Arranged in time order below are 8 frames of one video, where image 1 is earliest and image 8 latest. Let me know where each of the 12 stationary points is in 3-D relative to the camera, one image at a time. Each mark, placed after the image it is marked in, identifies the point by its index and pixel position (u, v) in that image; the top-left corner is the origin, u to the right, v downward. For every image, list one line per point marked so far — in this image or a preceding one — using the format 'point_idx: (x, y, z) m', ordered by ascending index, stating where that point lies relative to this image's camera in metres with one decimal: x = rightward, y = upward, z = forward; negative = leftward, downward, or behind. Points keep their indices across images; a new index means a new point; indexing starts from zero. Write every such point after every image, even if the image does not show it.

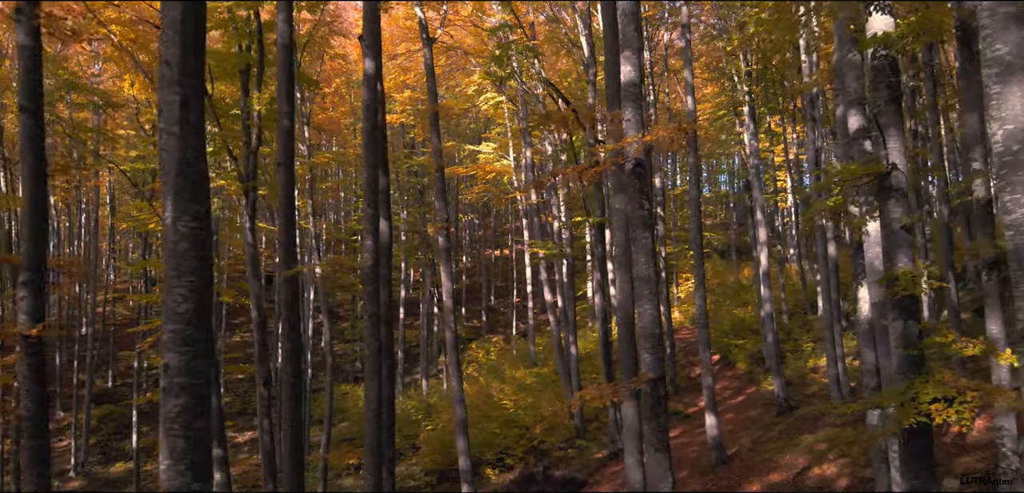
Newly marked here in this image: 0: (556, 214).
0: (+1.2, +0.9, +15.7) m
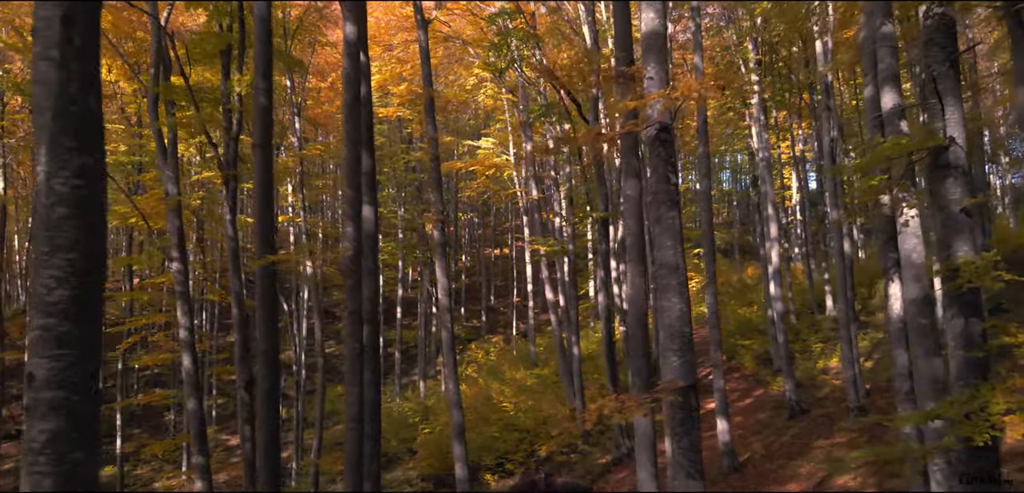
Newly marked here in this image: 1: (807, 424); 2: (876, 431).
0: (+1.2, +1.0, +15.2) m
1: (+5.8, -3.4, +11.1) m
2: (+6.2, -3.2, +9.7) m
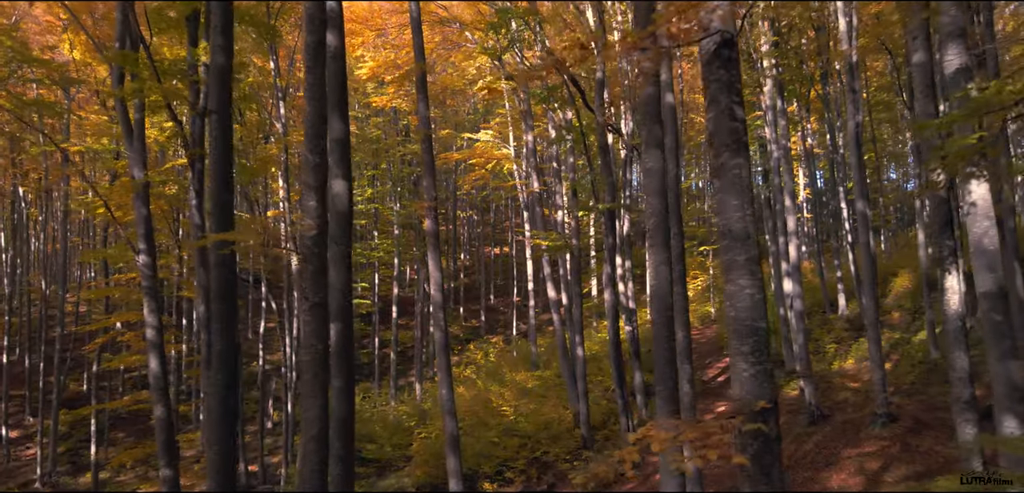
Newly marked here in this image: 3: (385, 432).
0: (+1.2, +1.1, +14.4) m
1: (+5.8, -3.3, +10.3) m
2: (+6.2, -3.0, +8.9) m
3: (-3.5, -5.1, +15.6) m
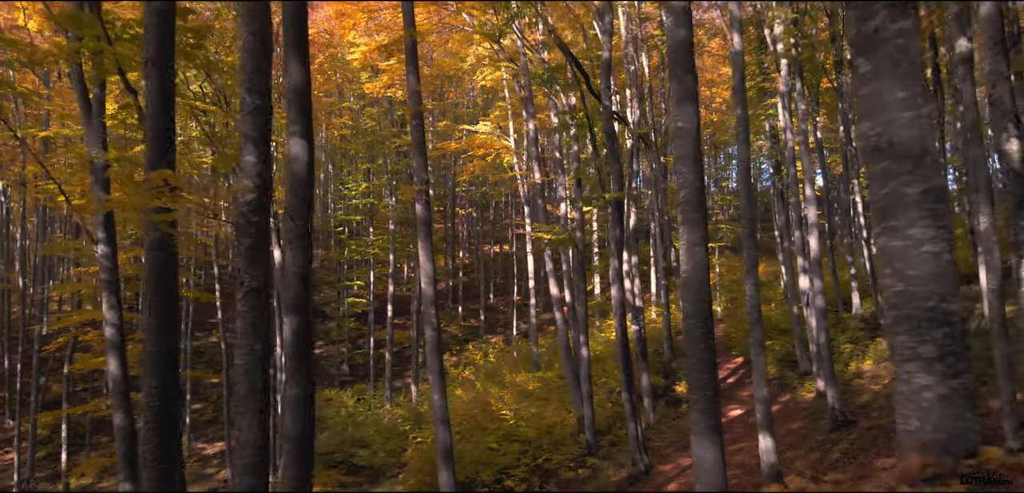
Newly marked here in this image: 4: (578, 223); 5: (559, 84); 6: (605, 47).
0: (+1.2, +1.2, +13.6) m
1: (+5.8, -3.2, +9.5) m
2: (+6.2, -2.9, +8.1) m
3: (-3.5, -5.0, +14.8) m
4: (+1.6, +0.6, +13.5) m
5: (+1.0, +3.5, +12.2) m
6: (+1.9, +4.0, +11.3) m
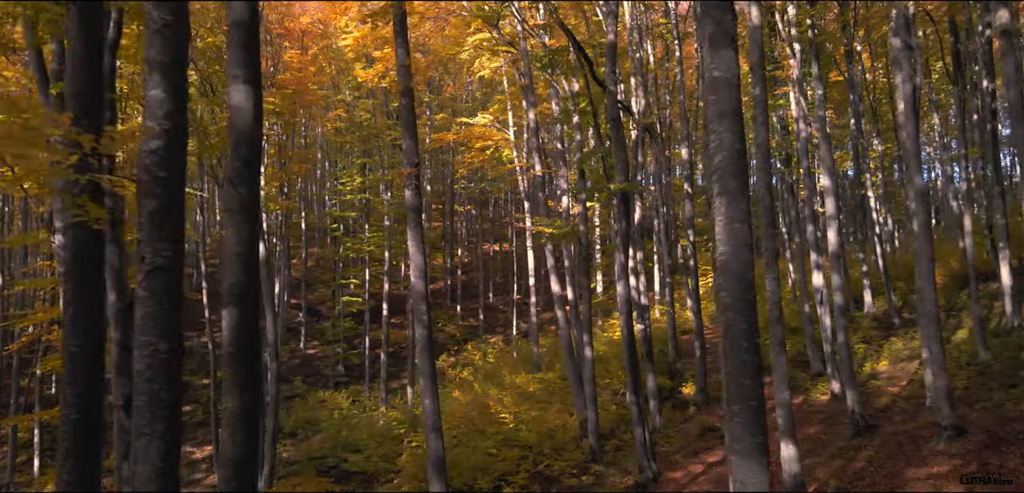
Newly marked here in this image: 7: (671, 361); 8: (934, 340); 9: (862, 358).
0: (+1.2, +1.3, +13.0) m
1: (+5.8, -3.1, +8.8) m
2: (+6.2, -2.8, +7.4) m
3: (-3.5, -4.9, +14.2) m
4: (+1.6, +0.7, +12.9) m
5: (+1.0, +3.6, +11.6) m
6: (+1.8, +4.1, +10.7) m
7: (+4.4, -3.2, +16.0) m
8: (+6.3, -1.4, +8.5) m
9: (+9.0, -2.9, +14.7) m
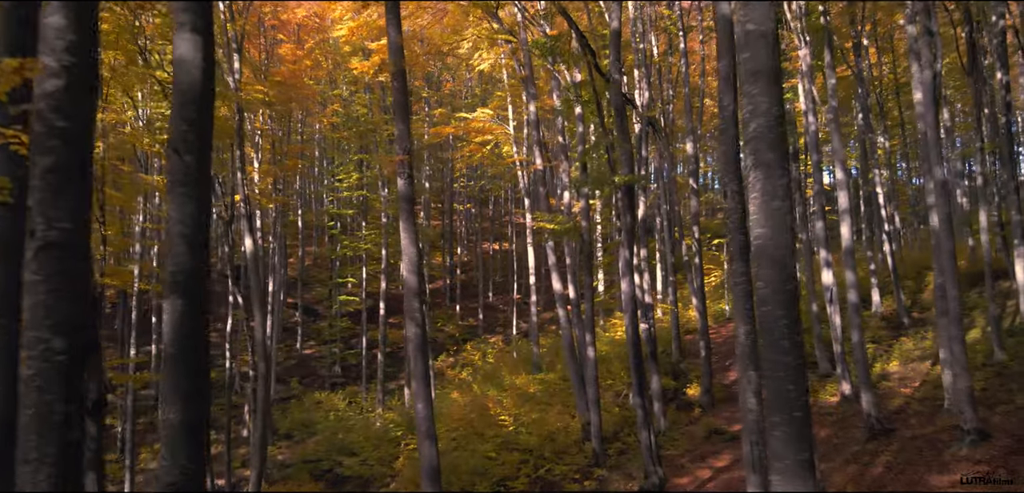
0: (+1.2, +1.4, +12.6) m
1: (+5.8, -3.0, +8.4) m
2: (+6.2, -2.7, +7.0) m
3: (-3.5, -4.8, +13.8) m
4: (+1.5, +0.7, +12.5) m
5: (+1.0, +3.7, +11.2) m
6: (+1.8, +4.2, +10.3) m
7: (+4.4, -3.1, +15.5) m
8: (+6.3, -1.3, +8.1) m
9: (+9.0, -2.8, +14.2) m
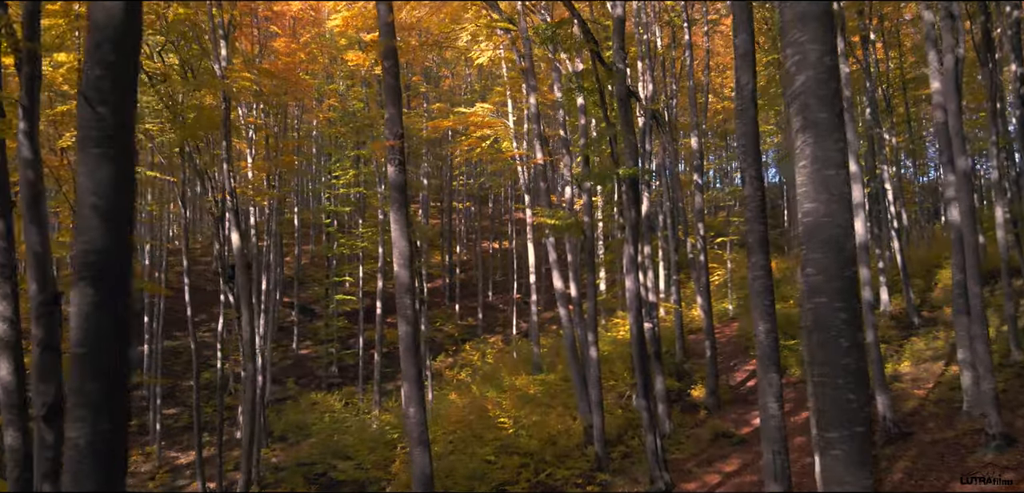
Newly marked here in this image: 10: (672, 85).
0: (+1.2, +1.5, +12.1) m
1: (+5.8, -2.9, +8.0) m
2: (+6.2, -2.6, +6.6) m
3: (-3.5, -4.7, +13.3) m
4: (+1.5, +0.8, +12.1) m
5: (+1.0, +3.8, +10.8) m
6: (+1.8, +4.3, +9.9) m
7: (+4.4, -3.1, +15.1) m
8: (+6.3, -1.3, +7.7) m
9: (+9.0, -2.7, +13.8) m
10: (+4.7, +4.7, +16.7) m
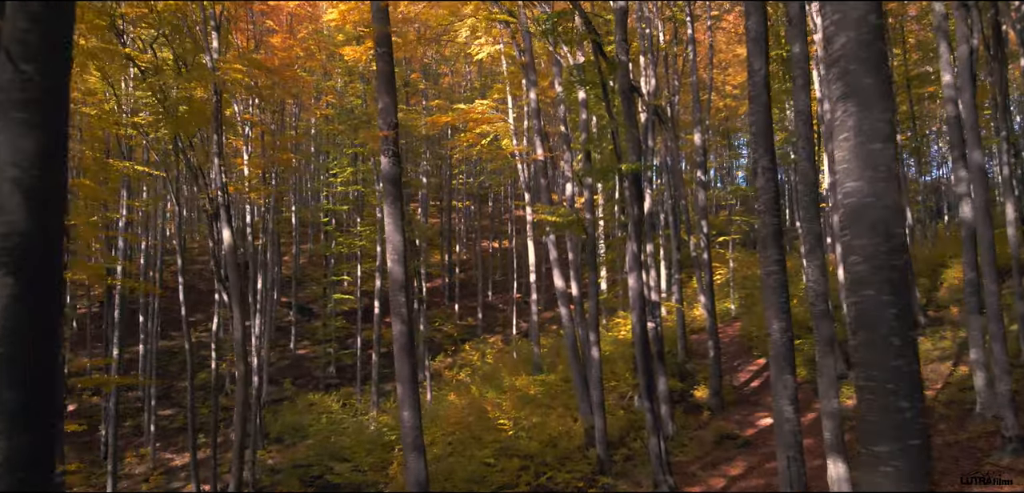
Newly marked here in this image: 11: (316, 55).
0: (+1.2, +1.5, +11.9) m
1: (+5.8, -2.9, +7.8) m
2: (+6.2, -2.6, +6.4) m
3: (-3.5, -4.7, +13.1) m
4: (+1.5, +0.9, +11.8) m
5: (+1.0, +3.8, +10.5) m
6: (+1.8, +4.3, +9.6) m
7: (+4.4, -3.0, +14.9) m
8: (+6.3, -1.2, +7.5) m
9: (+9.0, -2.7, +13.6) m
10: (+4.7, +4.8, +16.4) m
11: (-6.0, +5.8, +17.3) m
